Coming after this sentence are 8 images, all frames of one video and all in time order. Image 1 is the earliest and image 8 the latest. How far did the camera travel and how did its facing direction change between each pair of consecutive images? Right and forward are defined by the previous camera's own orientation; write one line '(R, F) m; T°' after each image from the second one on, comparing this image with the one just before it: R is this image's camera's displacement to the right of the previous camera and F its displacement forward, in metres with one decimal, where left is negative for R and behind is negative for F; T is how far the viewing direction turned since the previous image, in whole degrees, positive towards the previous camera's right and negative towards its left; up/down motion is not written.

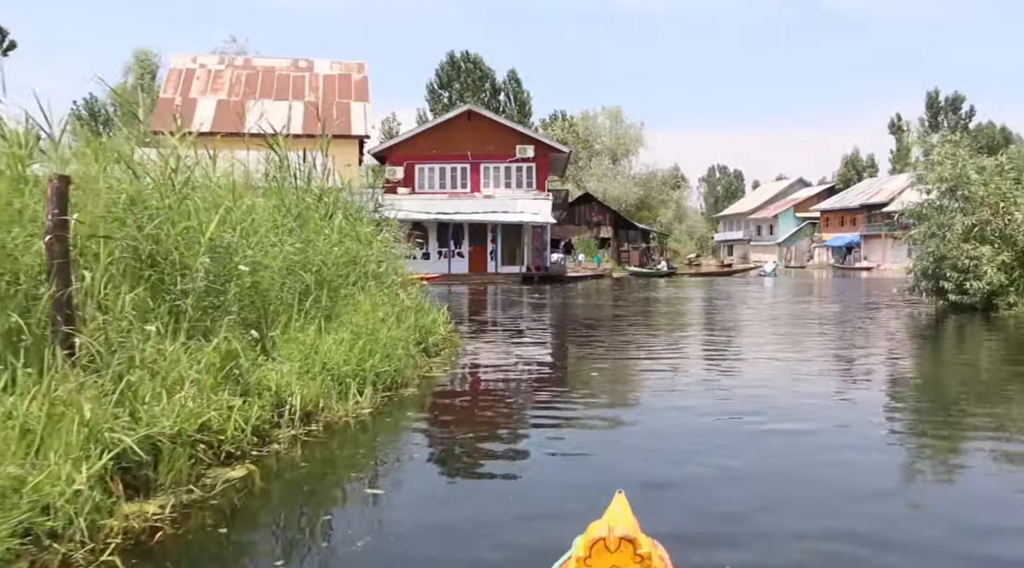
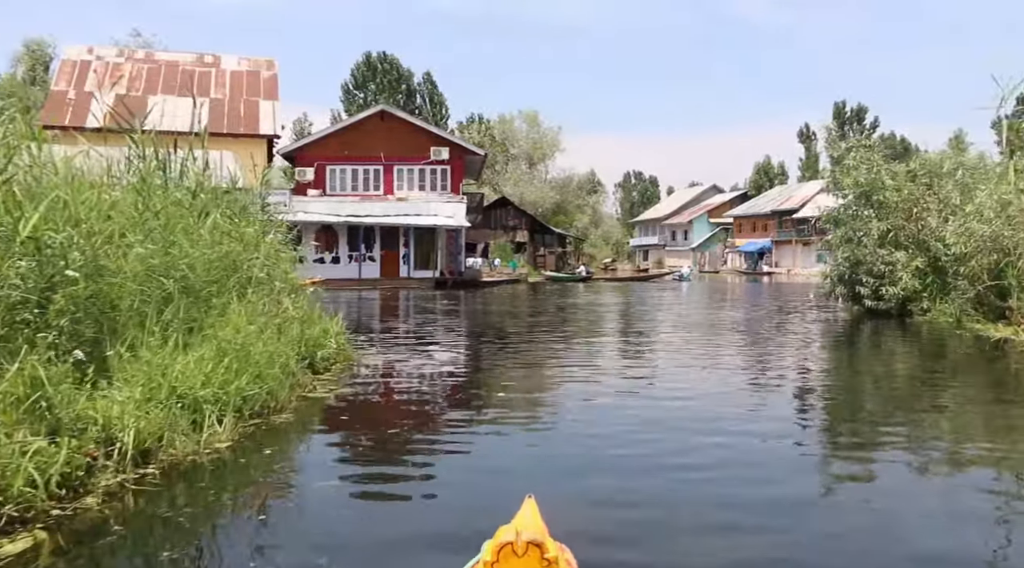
(+0.2, +0.8) m; +6°
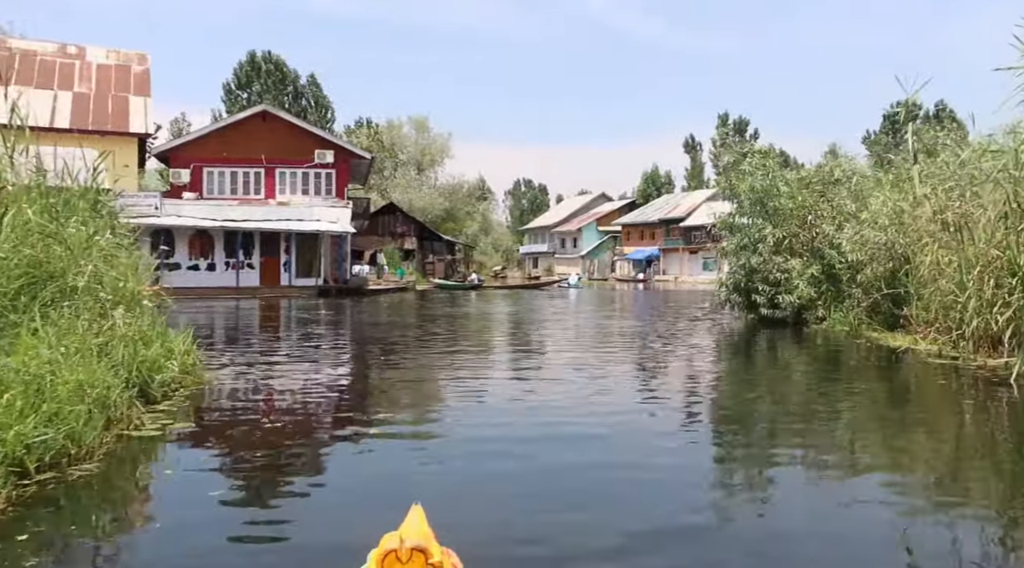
(+0.1, +1.0) m; +8°
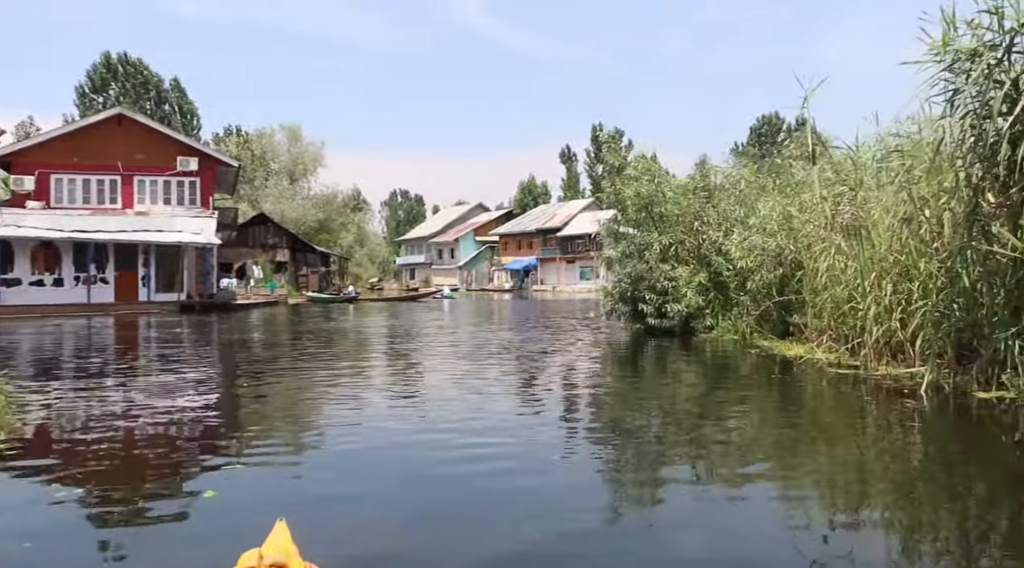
(0.0, +0.9) m; +8°
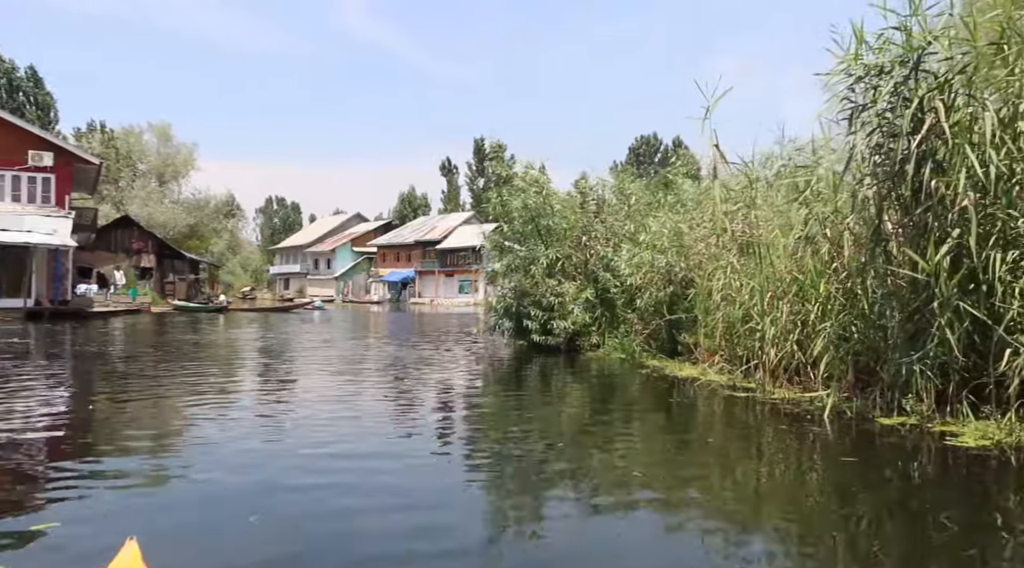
(0.0, +0.6) m; +8°
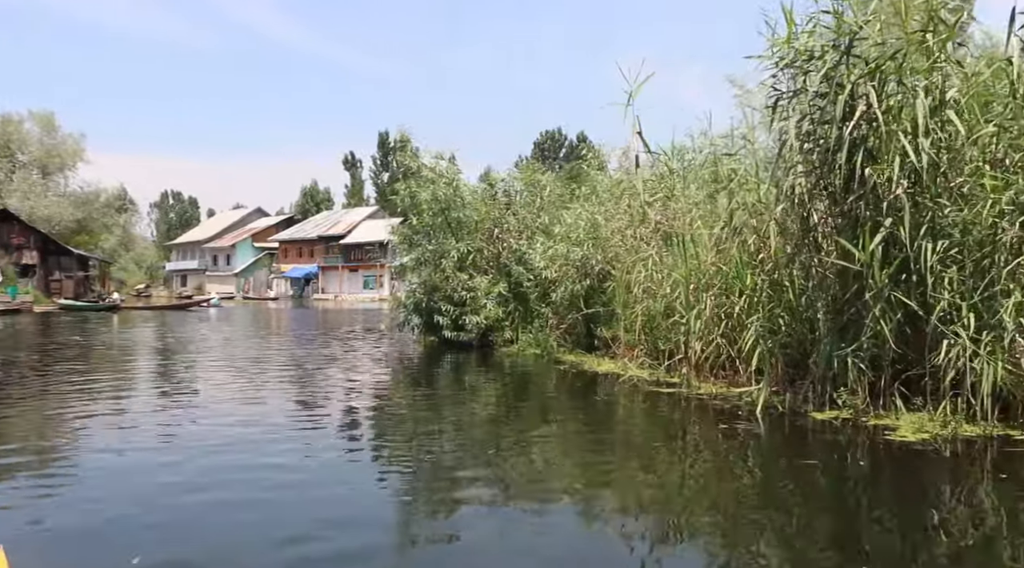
(-0.1, +0.5) m; +6°
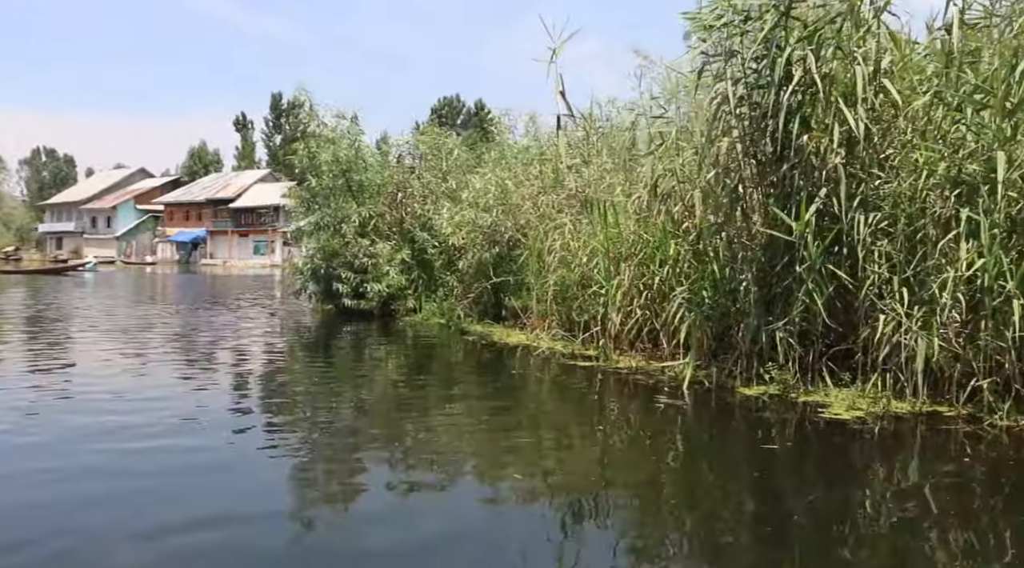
(-0.1, +0.5) m; +7°
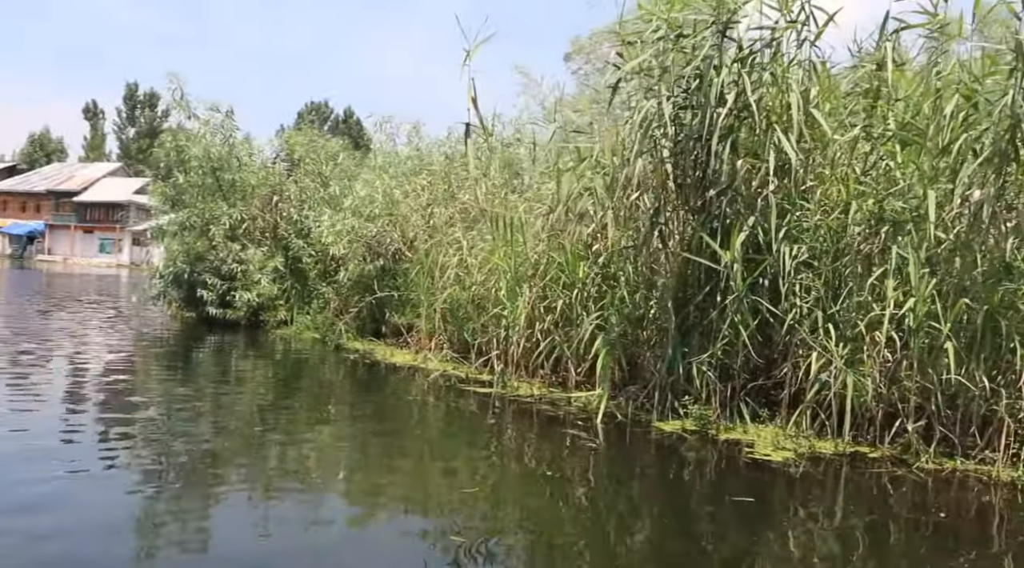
(-0.3, +0.5) m; +9°
